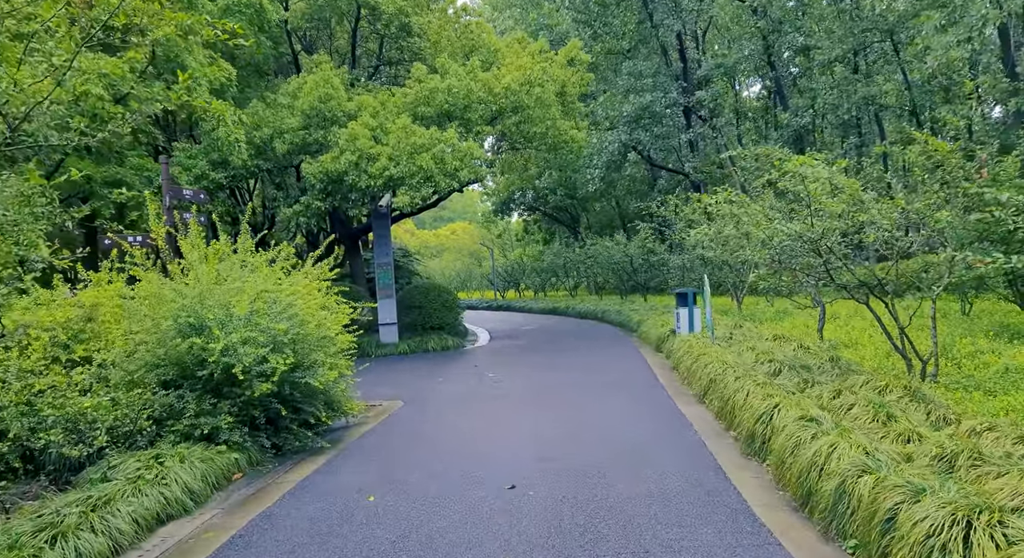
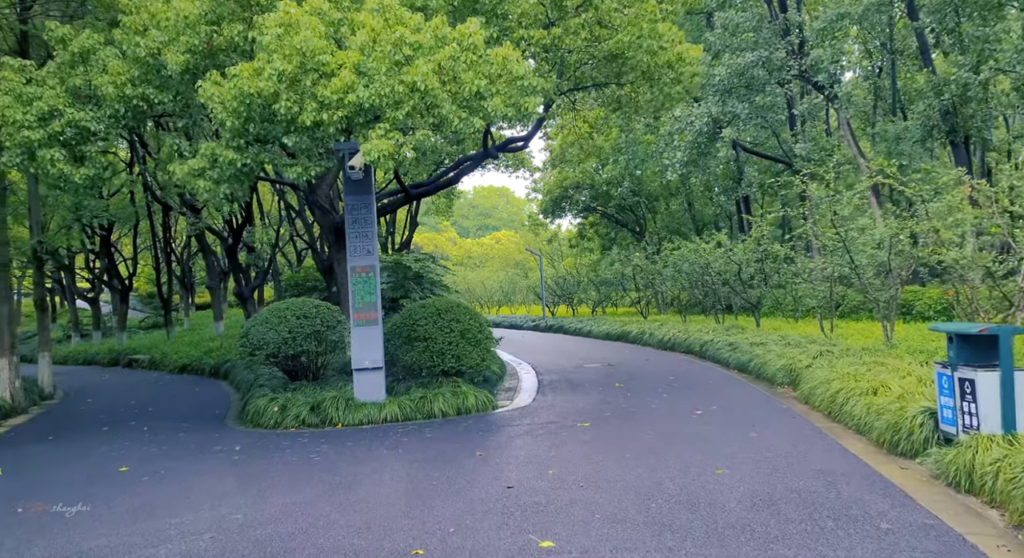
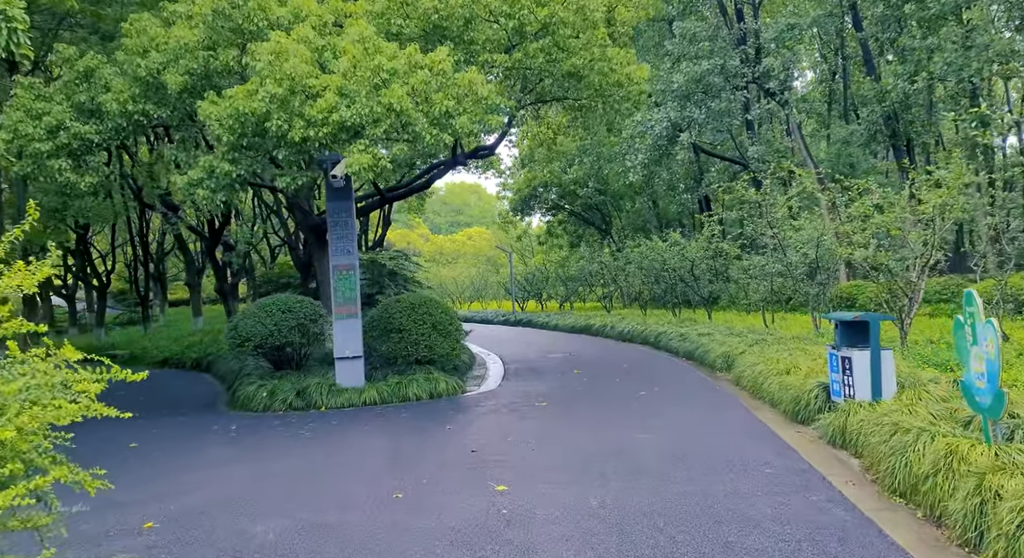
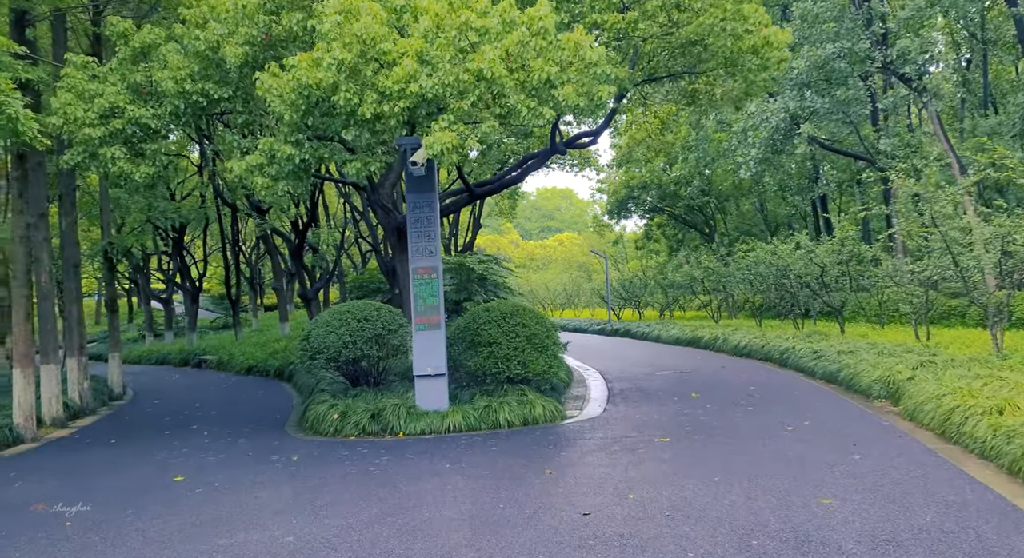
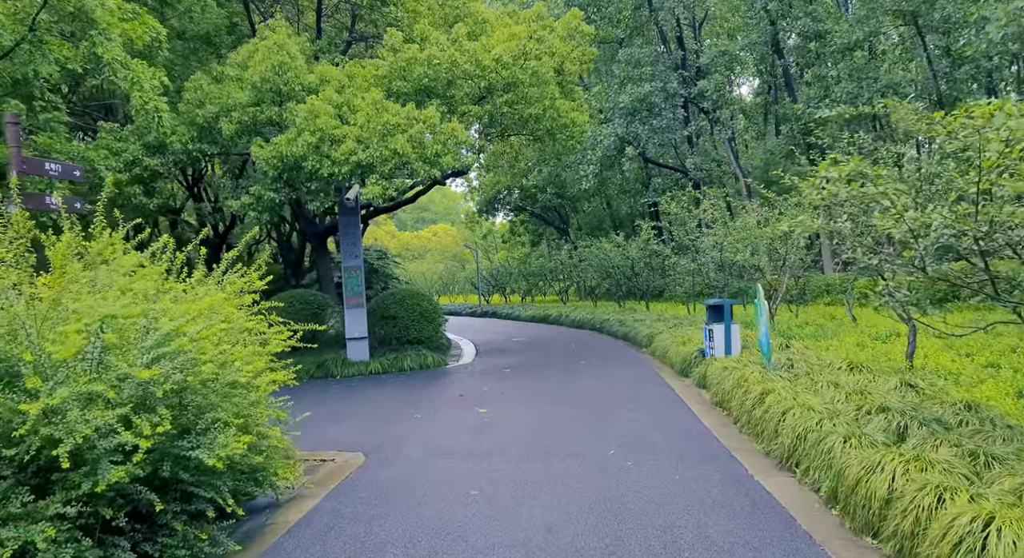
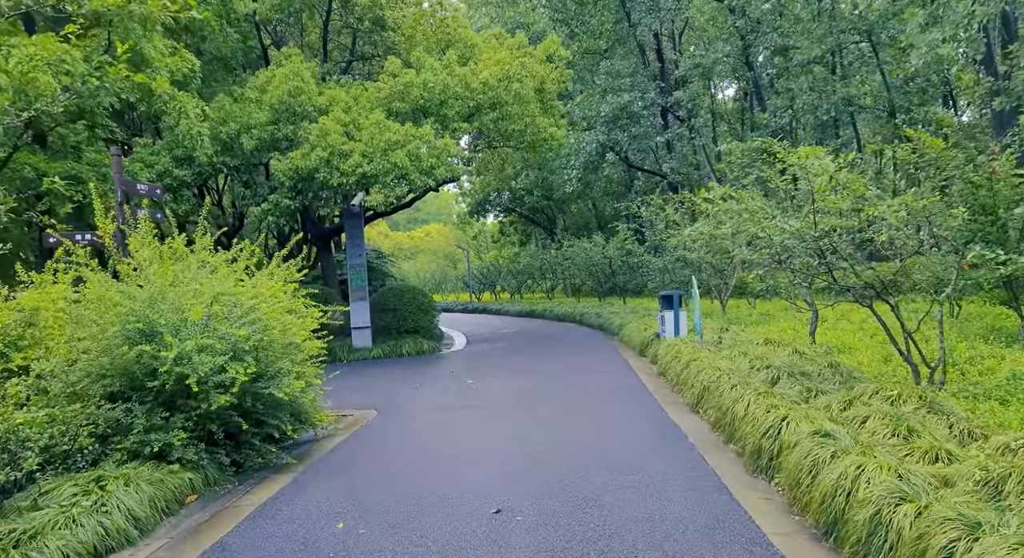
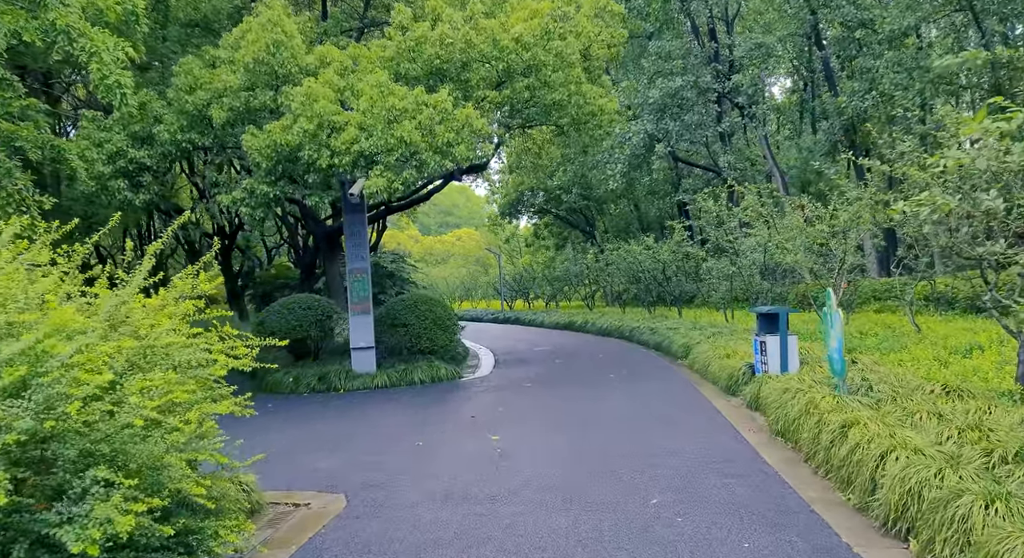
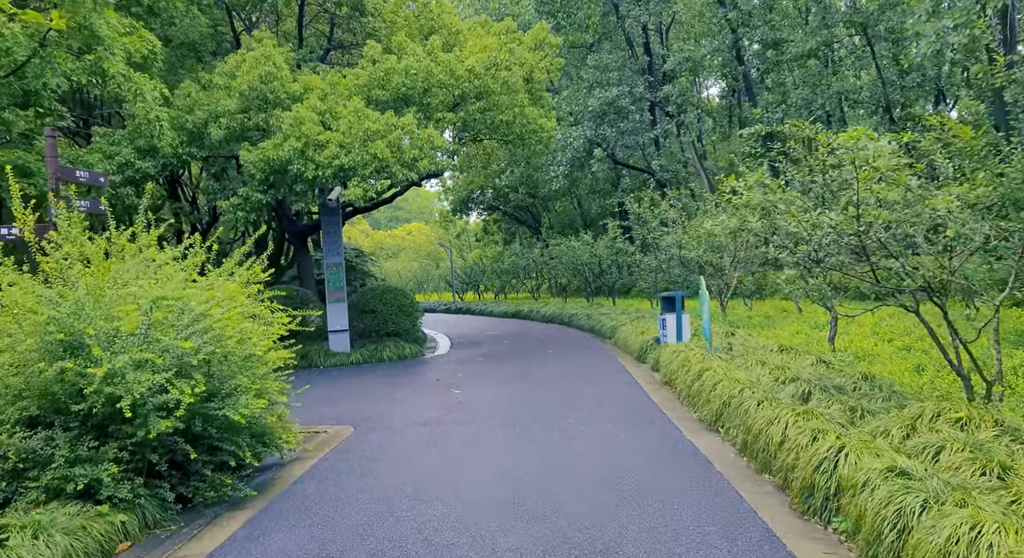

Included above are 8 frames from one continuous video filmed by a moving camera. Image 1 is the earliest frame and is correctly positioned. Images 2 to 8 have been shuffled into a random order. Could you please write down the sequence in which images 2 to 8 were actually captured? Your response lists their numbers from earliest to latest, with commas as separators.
6, 8, 5, 7, 3, 2, 4
